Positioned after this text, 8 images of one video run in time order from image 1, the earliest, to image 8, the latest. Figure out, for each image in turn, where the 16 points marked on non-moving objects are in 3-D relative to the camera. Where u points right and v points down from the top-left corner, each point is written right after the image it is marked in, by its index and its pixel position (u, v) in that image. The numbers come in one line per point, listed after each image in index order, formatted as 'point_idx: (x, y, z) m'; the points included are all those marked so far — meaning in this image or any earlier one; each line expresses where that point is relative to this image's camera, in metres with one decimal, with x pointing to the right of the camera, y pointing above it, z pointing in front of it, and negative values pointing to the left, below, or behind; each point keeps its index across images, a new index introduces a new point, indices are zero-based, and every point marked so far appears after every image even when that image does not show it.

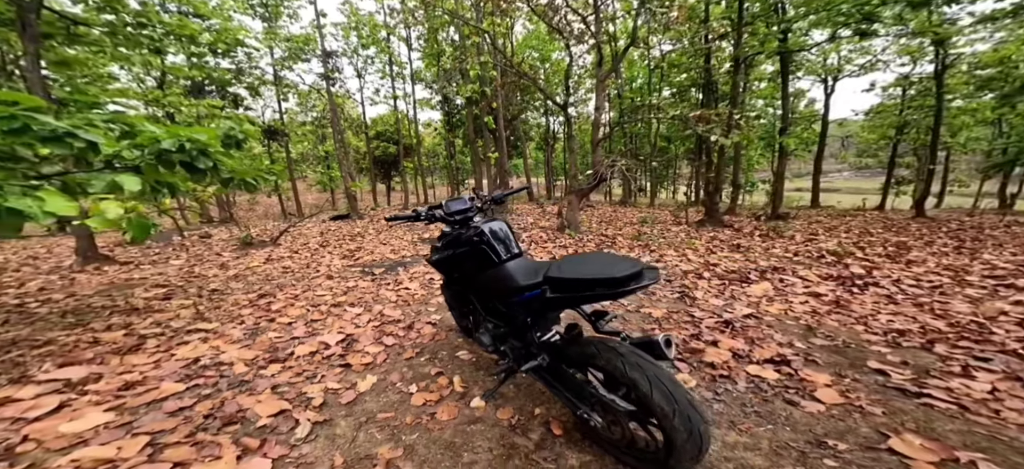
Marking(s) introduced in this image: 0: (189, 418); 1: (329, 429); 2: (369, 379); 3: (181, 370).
0: (-1.6, -1.0, +2.2) m
1: (-0.9, -1.0, +2.1) m
2: (-0.9, -0.9, +2.5) m
3: (-2.0, -0.8, +2.7) m
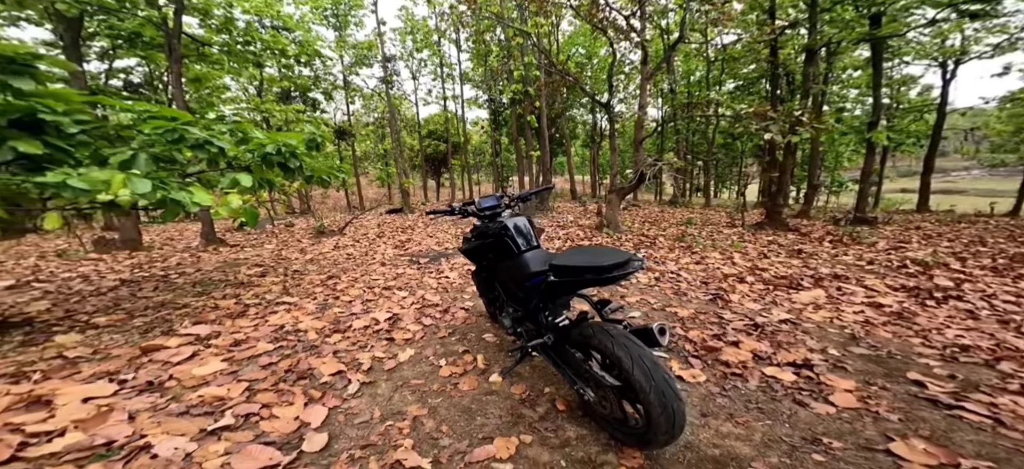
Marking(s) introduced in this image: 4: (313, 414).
0: (-1.5, -0.9, +2.7) m
1: (-0.9, -0.9, +2.5) m
2: (-0.8, -0.8, +2.9) m
3: (-1.9, -0.8, +3.3) m
4: (-1.1, -1.0, +2.3) m
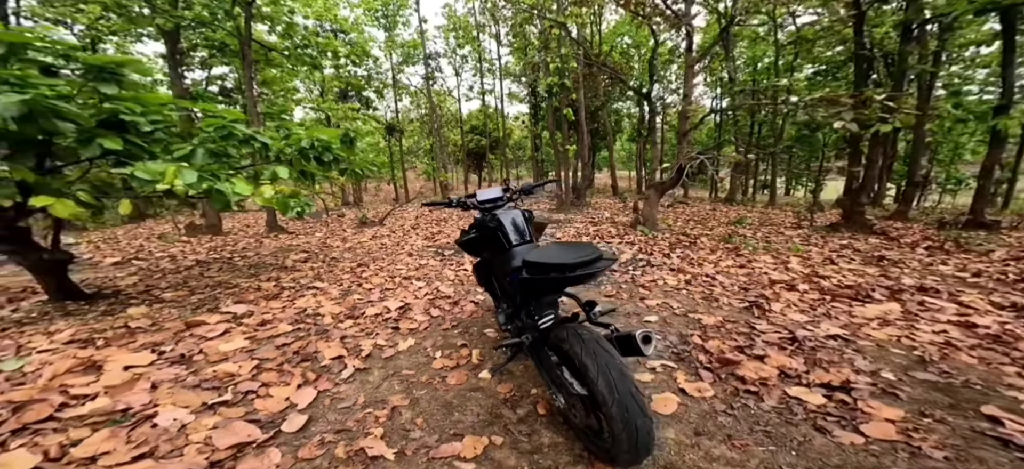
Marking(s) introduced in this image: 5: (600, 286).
0: (-1.6, -0.8, +2.9) m
1: (-0.9, -0.9, +2.6) m
2: (-0.8, -0.8, +3.0) m
3: (-1.8, -0.7, +3.5) m
4: (-1.2, -0.9, +2.4) m
5: (+0.9, -0.6, +4.4) m
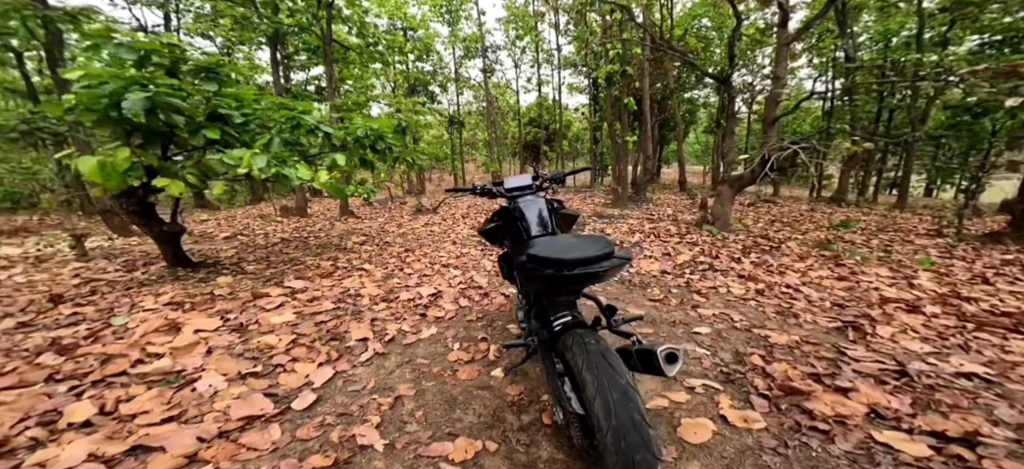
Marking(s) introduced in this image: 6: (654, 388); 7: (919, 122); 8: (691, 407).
0: (-1.4, -0.7, +3.0) m
1: (-0.8, -0.8, +2.6) m
2: (-0.6, -0.7, +2.9) m
3: (-1.5, -0.5, +3.6) m
4: (-1.1, -0.8, +2.5) m
5: (+1.3, -0.5, +4.0) m
6: (+0.8, -0.9, +2.4) m
7: (+8.2, +2.2, +8.4) m
8: (+1.0, -0.9, +2.2) m
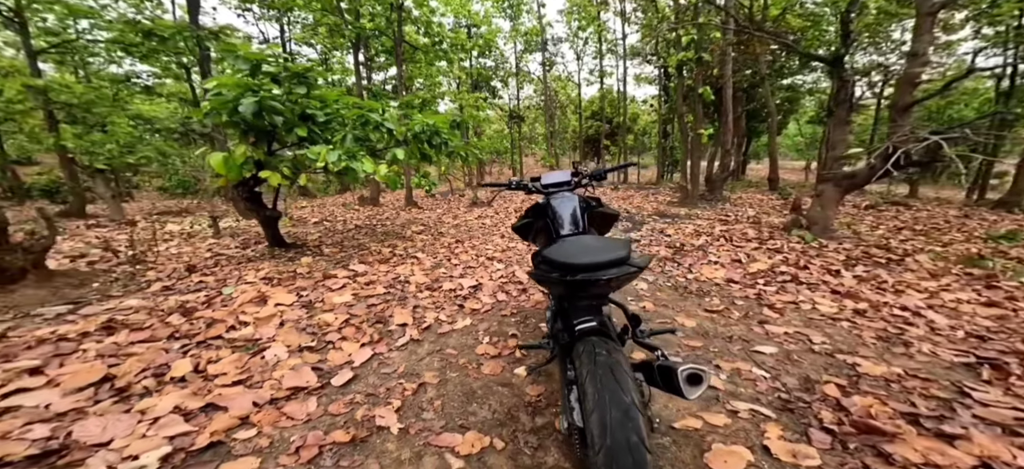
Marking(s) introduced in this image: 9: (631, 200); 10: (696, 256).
0: (-1.1, -0.6, +3.2) m
1: (-0.6, -0.7, +2.7) m
2: (-0.3, -0.6, +3.0) m
3: (-1.1, -0.4, +3.8) m
4: (-1.0, -0.8, +2.6) m
5: (+1.8, -0.6, +3.7) m
6: (+0.9, -0.9, +2.2) m
7: (+9.5, +1.9, +6.6) m
8: (+1.1, -1.0, +2.0) m
9: (+2.6, +0.8, +10.1) m
10: (+2.2, -0.3, +4.9) m
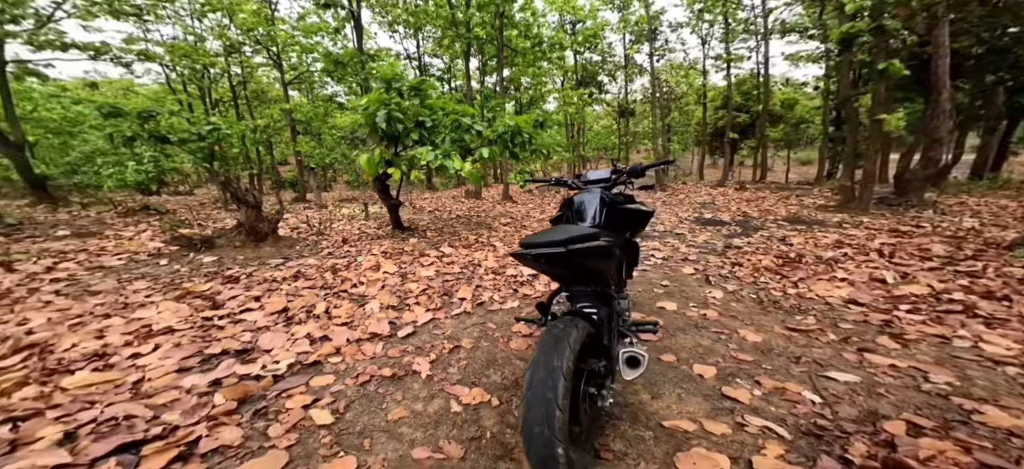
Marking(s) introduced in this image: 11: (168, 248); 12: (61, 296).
0: (-0.6, -0.5, +3.8) m
1: (-0.3, -0.6, +3.2) m
2: (+0.1, -0.6, +3.3) m
3: (-0.4, -0.3, +4.4) m
4: (-0.7, -0.7, +3.2) m
5: (+2.3, -0.6, +3.3) m
6: (+1.0, -0.9, +2.2) m
7: (+10.7, +1.4, +3.3) m
8: (+1.0, -1.0, +2.0) m
9: (+5.4, +0.7, +9.0) m
10: (+3.1, -0.4, +4.3) m
11: (-4.1, -0.1, +5.0) m
12: (-4.0, -0.5, +3.8) m
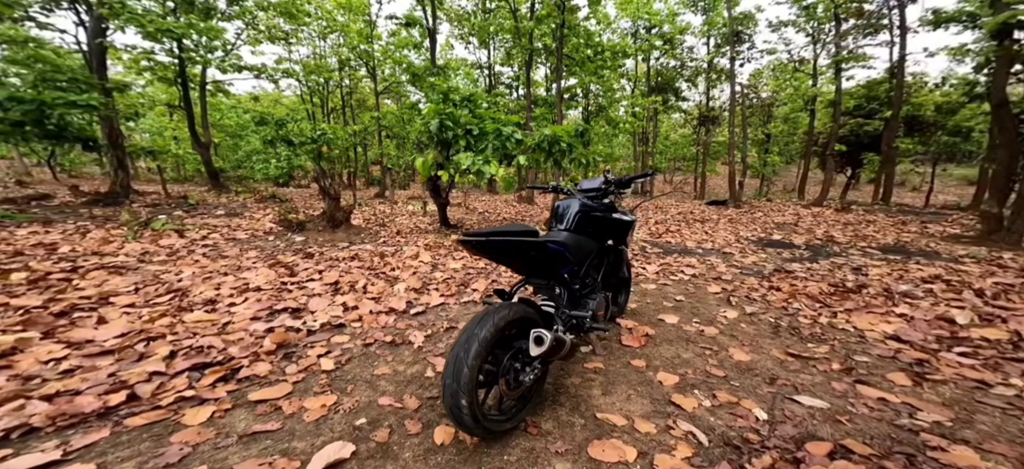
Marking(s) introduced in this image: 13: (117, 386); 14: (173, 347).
0: (-0.4, -0.5, +4.3) m
1: (-0.3, -0.6, +3.6) m
2: (+0.1, -0.6, +3.7) m
3: (0.0, -0.3, +4.8) m
4: (-0.6, -0.6, +3.7) m
5: (+2.2, -0.8, +3.1) m
6: (+0.7, -1.0, +2.3) m
7: (+10.5, +0.6, +1.2) m
8: (+0.7, -1.0, +2.1) m
9: (+6.7, +0.2, +7.9) m
10: (+3.3, -0.6, +3.9) m
11: (-3.5, +0.1, +6.3) m
12: (-3.8, -0.3, +5.1) m
13: (-2.3, -0.9, +2.4) m
14: (-2.4, -0.8, +2.9) m
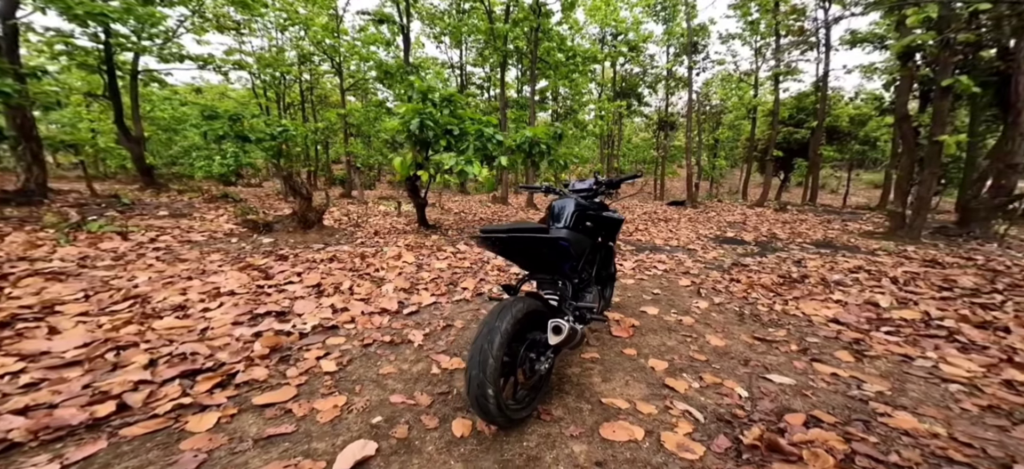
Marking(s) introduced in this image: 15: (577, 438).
0: (-0.6, -0.5, +4.3) m
1: (-0.4, -0.6, +3.7) m
2: (0.0, -0.6, +3.8) m
3: (-0.3, -0.3, +4.9) m
4: (-0.7, -0.6, +3.8) m
5: (+2.2, -0.8, +3.5) m
6: (+0.7, -1.0, +2.5) m
7: (+10.6, +0.7, +2.6) m
8: (+0.7, -1.0, +2.3) m
9: (+6.0, +0.2, +8.8) m
10: (+3.2, -0.6, +4.4) m
11: (-3.9, +0.1, +5.9) m
12: (-4.0, -0.3, +4.7) m
13: (-2.2, -0.9, +2.3) m
14: (-2.4, -0.8, +2.7) m
15: (+0.3, -1.1, +2.2) m
